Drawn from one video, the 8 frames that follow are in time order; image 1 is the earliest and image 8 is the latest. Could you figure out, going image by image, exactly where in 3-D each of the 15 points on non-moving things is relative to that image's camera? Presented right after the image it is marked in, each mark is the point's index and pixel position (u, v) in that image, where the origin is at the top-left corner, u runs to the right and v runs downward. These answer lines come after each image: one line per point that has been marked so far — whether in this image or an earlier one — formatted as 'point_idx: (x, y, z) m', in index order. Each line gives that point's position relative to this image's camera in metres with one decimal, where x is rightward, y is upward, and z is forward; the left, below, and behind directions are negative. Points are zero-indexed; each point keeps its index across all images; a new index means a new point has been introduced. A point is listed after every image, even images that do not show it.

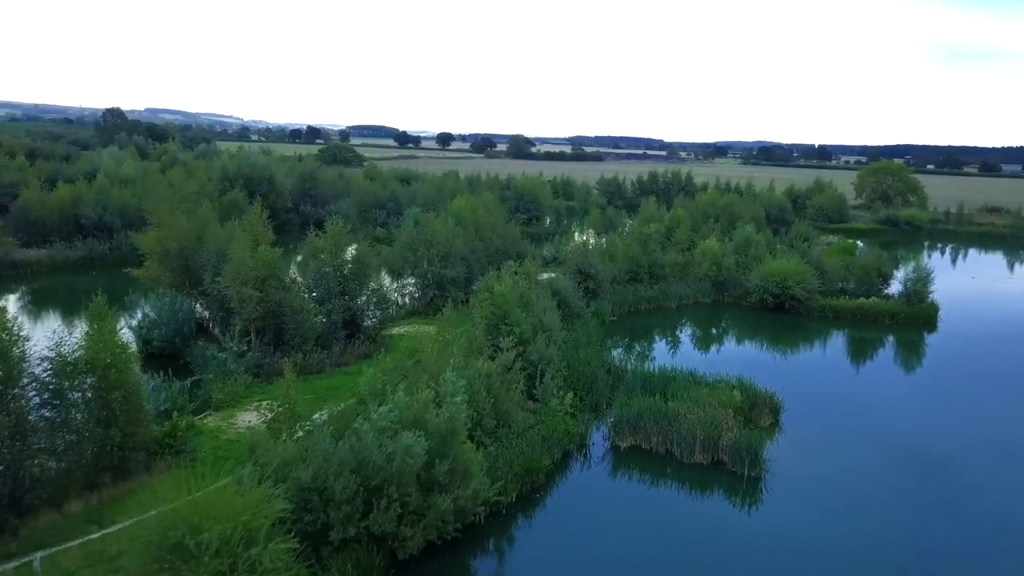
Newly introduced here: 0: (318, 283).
0: (-3.9, +0.1, +16.3) m
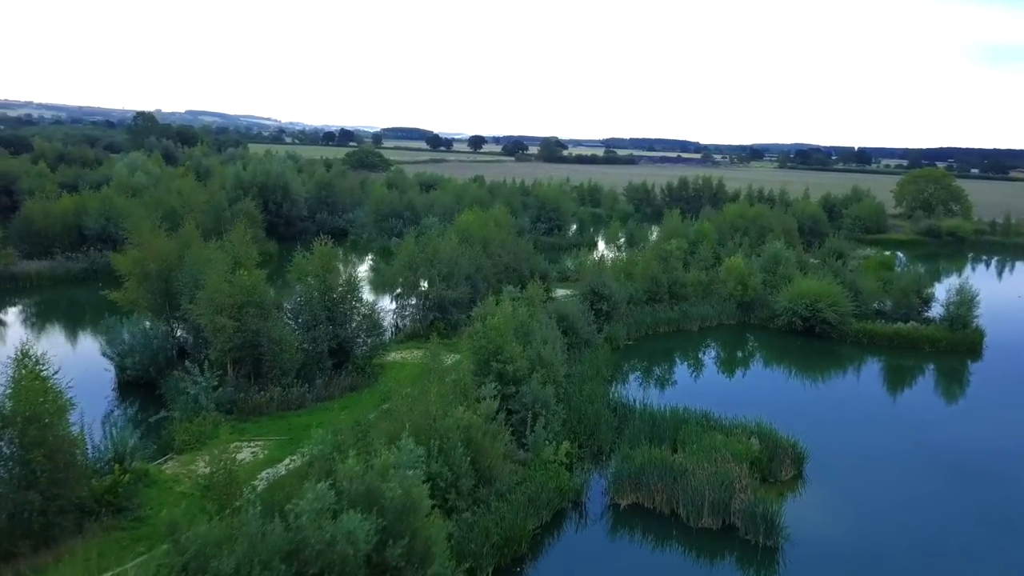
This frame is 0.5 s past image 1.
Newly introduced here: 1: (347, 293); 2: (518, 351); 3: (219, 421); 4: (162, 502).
0: (-3.9, -0.4, +15.2) m
1: (-3.2, -0.1, +15.7) m
2: (+0.1, -1.0, +12.8) m
3: (-4.6, -2.1, +12.8) m
4: (-4.4, -2.7, +10.2) m
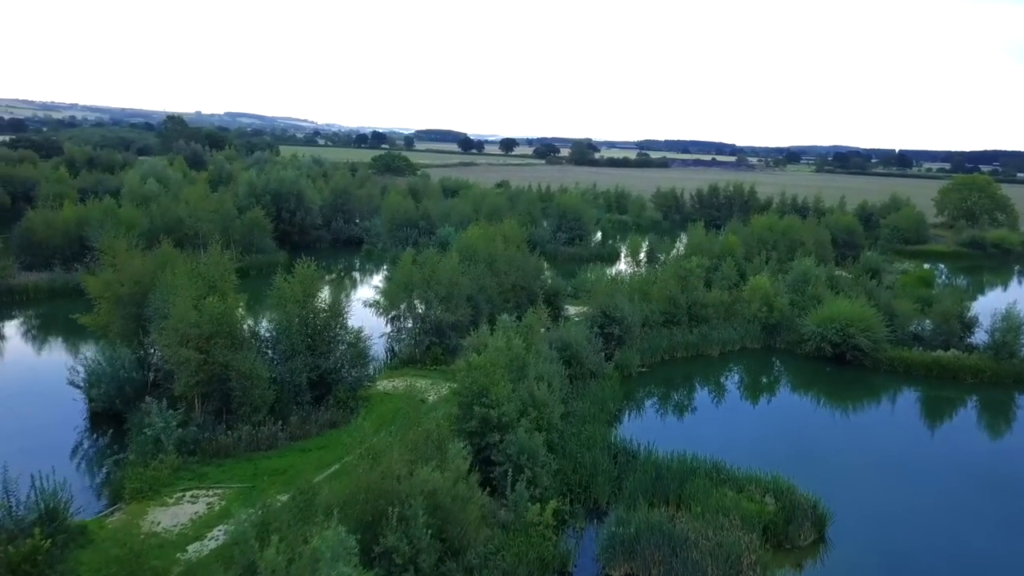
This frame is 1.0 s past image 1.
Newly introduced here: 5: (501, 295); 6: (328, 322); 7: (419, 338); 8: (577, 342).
0: (-4.0, -0.8, +14.1) m
1: (-3.3, -0.6, +14.6) m
2: (-0.1, -1.5, +11.5) m
3: (-4.8, -2.6, +11.7) m
4: (-4.7, -3.1, +9.1) m
5: (-0.3, -0.2, +20.0) m
6: (-3.3, -0.6, +14.5) m
7: (-2.0, -1.1, +17.7) m
8: (+1.3, -1.1, +16.1) m
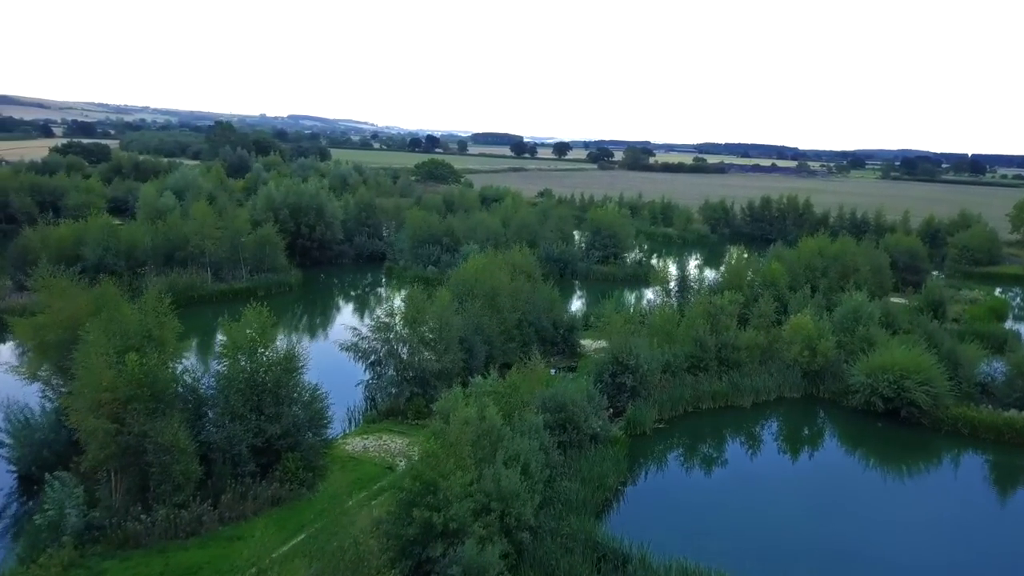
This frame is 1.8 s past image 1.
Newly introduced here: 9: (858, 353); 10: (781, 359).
0: (-4.3, -1.6, +12.2) m
1: (-3.6, -1.4, +12.6) m
2: (-0.6, -2.3, +9.4) m
3: (-5.4, -3.3, +9.9) m
4: (-5.4, -3.9, +7.3) m
5: (-0.2, -1.0, +17.8) m
6: (-3.6, -1.4, +12.6) m
7: (-2.1, -1.9, +15.6) m
8: (+1.1, -2.0, +13.9) m
9: (+8.3, -1.5, +19.4) m
10: (+6.4, -1.7, +19.5) m
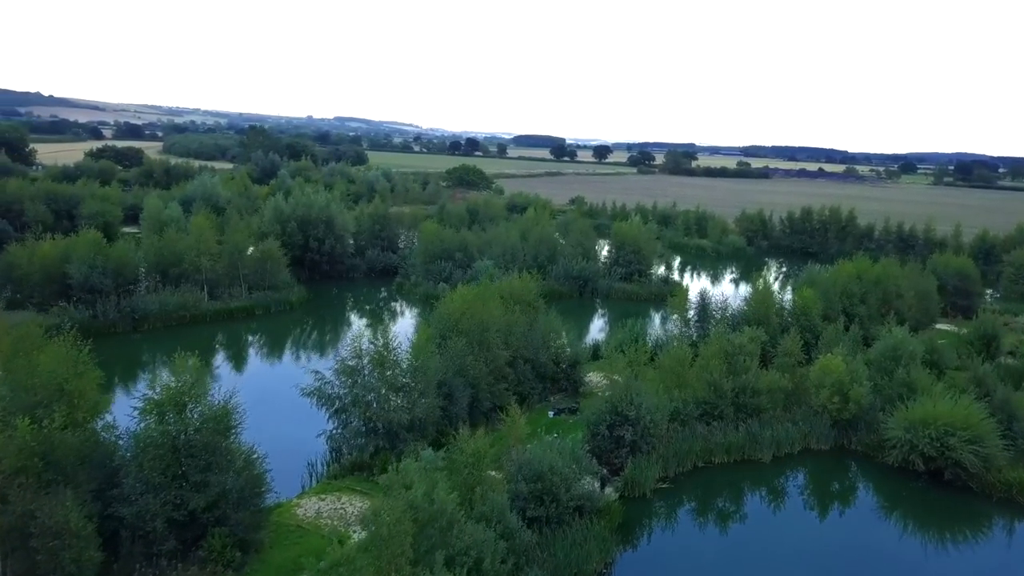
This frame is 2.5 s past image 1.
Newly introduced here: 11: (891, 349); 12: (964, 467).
0: (-4.8, -2.3, +10.6) m
1: (-4.0, -2.0, +11.0) m
2: (-1.3, -3.0, +7.6) m
3: (-6.0, -3.9, +8.3) m
4: (-6.2, -4.5, +5.7) m
5: (-0.4, -1.7, +16.0) m
6: (-4.1, -2.0, +10.9) m
7: (-2.5, -2.6, +13.9) m
8: (+0.6, -2.7, +12.0) m
9: (+8.1, -2.3, +17.1) m
10: (+6.3, -2.5, +17.4) m
11: (+8.5, -1.4, +18.3) m
12: (+8.5, -3.3, +15.1) m
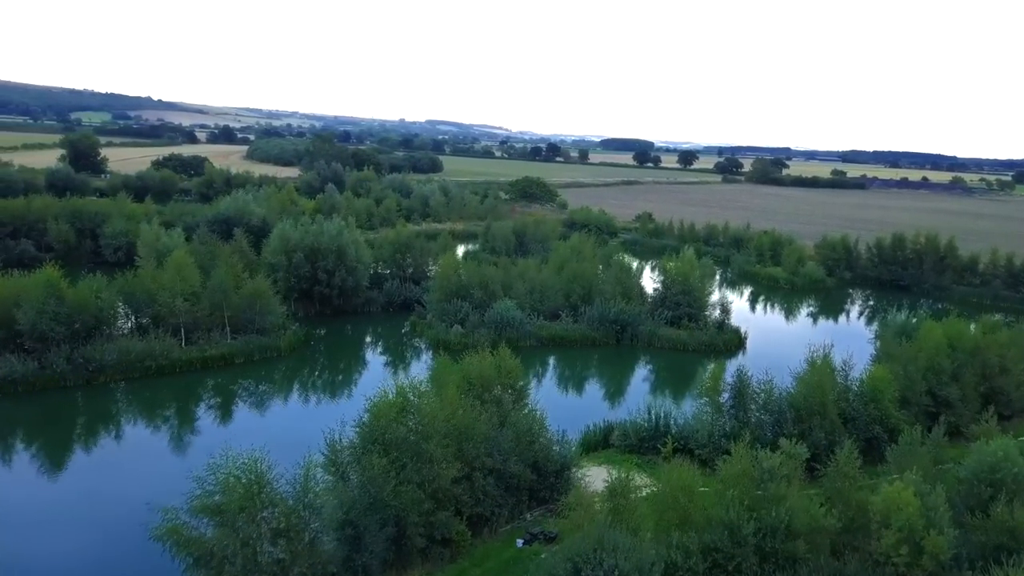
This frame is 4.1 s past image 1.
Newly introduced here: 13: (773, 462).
0: (-6.2, -3.6, +7.2) m
1: (-5.4, -3.4, +7.5) m
2: (-3.1, -4.4, +3.9) m
3: (-7.7, -5.3, +5.1) m
4: (-8.2, -5.8, +2.5) m
5: (-1.3, -3.2, +12.1) m
6: (-5.4, -3.4, +7.5) m
7: (-3.5, -4.0, +10.3) m
8: (-0.7, -4.1, +8.0) m
9: (+7.3, -4.0, +12.3) m
10: (+5.5, -4.1, +12.8) m
11: (+7.9, -3.0, +13.5) m
12: (+7.4, -4.9, +10.3) m
13: (+4.3, -2.7, +13.3) m
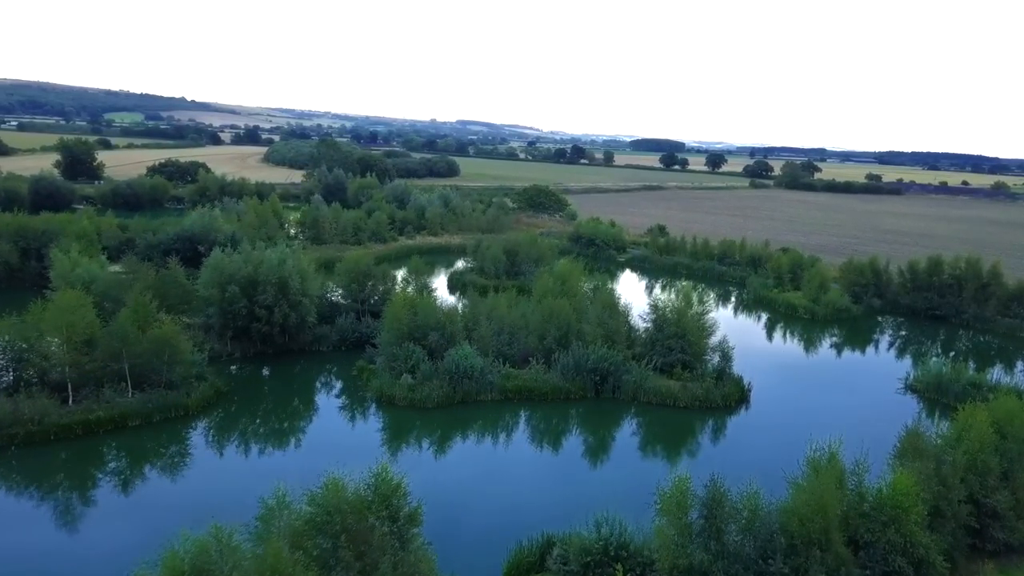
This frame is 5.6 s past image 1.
0: (-8.2, -4.8, +3.4) m
1: (-7.4, -4.6, +3.7) m
2: (-5.2, -5.7, -0.1) m
3: (-9.7, -6.5, +1.3) m
4: (-10.3, -7.0, -1.2) m
5: (-3.1, -4.5, +8.1) m
6: (-7.4, -4.6, +3.6) m
7: (-5.4, -5.3, +6.3) m
8: (-2.6, -5.4, +4.0) m
9: (+5.5, -5.3, +8.0) m
10: (+3.8, -5.4, +8.5) m
11: (+6.1, -4.4, +9.1) m
12: (+5.5, -6.3, +6.0) m
13: (+2.5, -4.0, +9.0) m
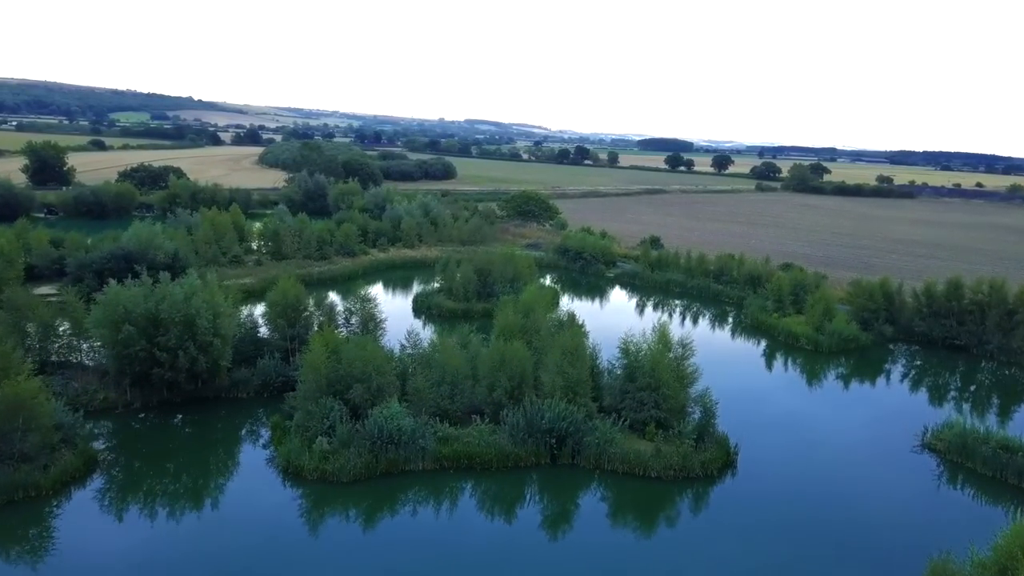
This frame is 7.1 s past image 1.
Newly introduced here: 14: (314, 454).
0: (-10.0, -5.9, -0.5) m
1: (-9.1, -5.7, -0.2) m
2: (-6.9, -6.8, -4.0) m
3: (-11.5, -7.6, -2.5) m
4: (-12.1, -8.1, -5.1) m
5: (-4.8, -5.6, +4.2) m
6: (-9.1, -5.8, -0.3) m
7: (-7.1, -6.4, +2.4) m
8: (-4.3, -6.5, +0.1) m
9: (+3.8, -6.5, +4.0) m
10: (+2.1, -6.5, +4.5) m
11: (+4.5, -5.5, +5.1) m
12: (+3.8, -7.4, +2.0) m
13: (+0.9, -5.2, +5.0) m
14: (-4.6, -3.8, +19.3) m
